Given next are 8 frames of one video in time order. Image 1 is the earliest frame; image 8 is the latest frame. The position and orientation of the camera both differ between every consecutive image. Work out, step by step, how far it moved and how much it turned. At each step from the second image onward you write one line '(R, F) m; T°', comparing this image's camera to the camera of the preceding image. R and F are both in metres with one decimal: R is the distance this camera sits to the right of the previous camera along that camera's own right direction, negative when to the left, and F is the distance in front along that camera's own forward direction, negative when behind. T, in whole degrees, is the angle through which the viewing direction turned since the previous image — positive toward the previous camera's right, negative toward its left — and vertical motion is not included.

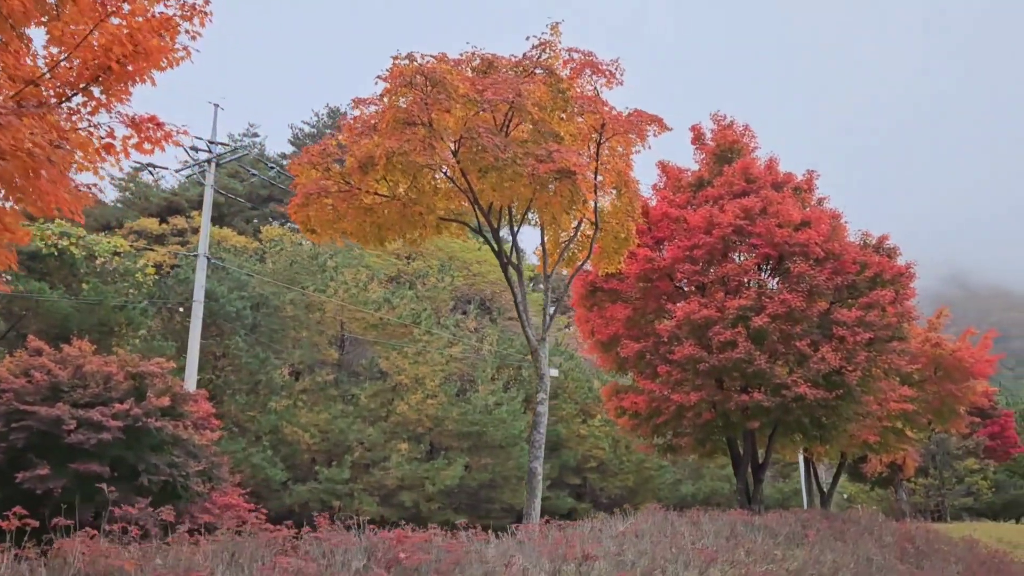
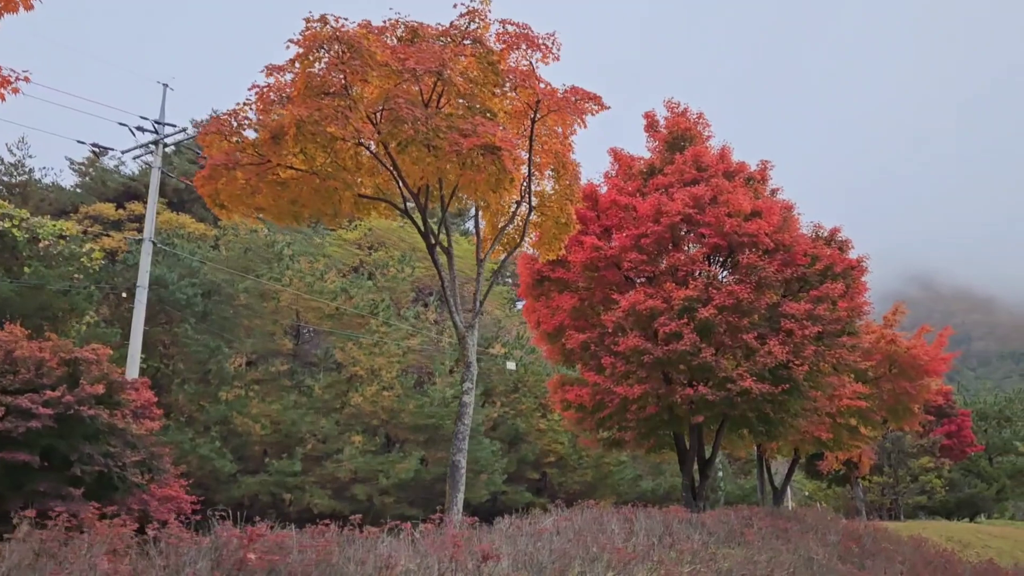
(+0.4, +0.4) m; +2°
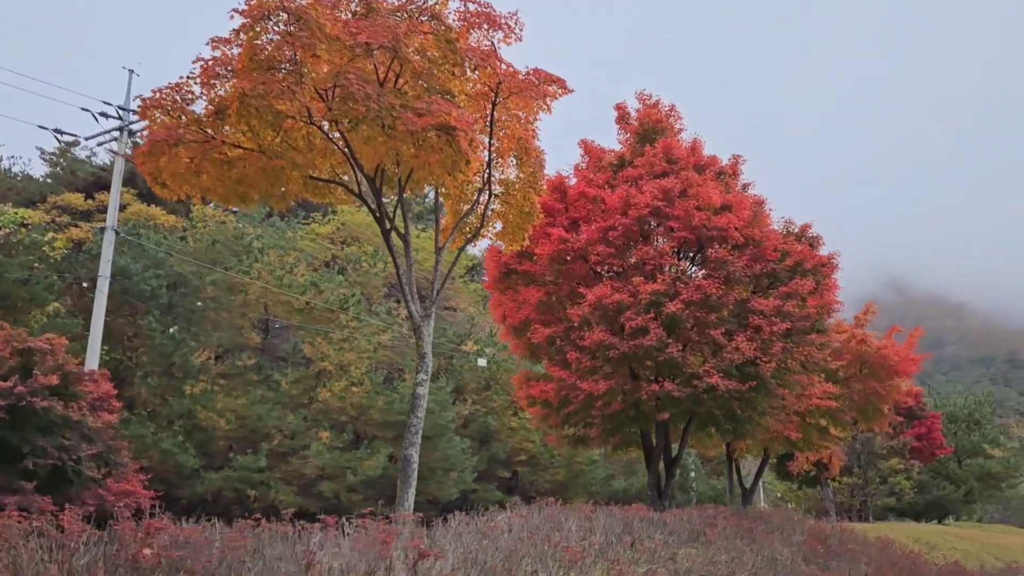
(+0.2, +0.3) m; +1°
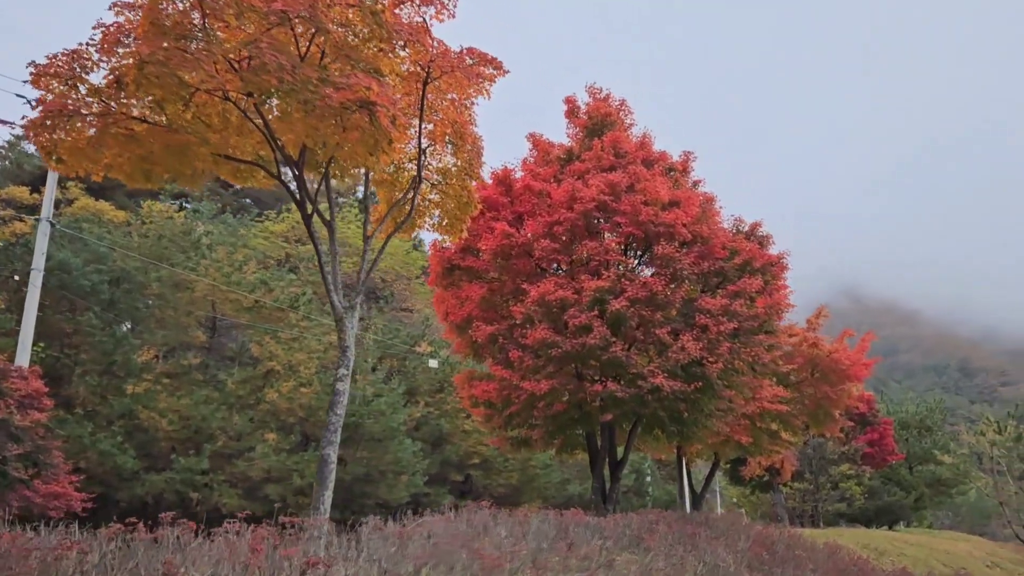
(+0.3, +0.4) m; +2°
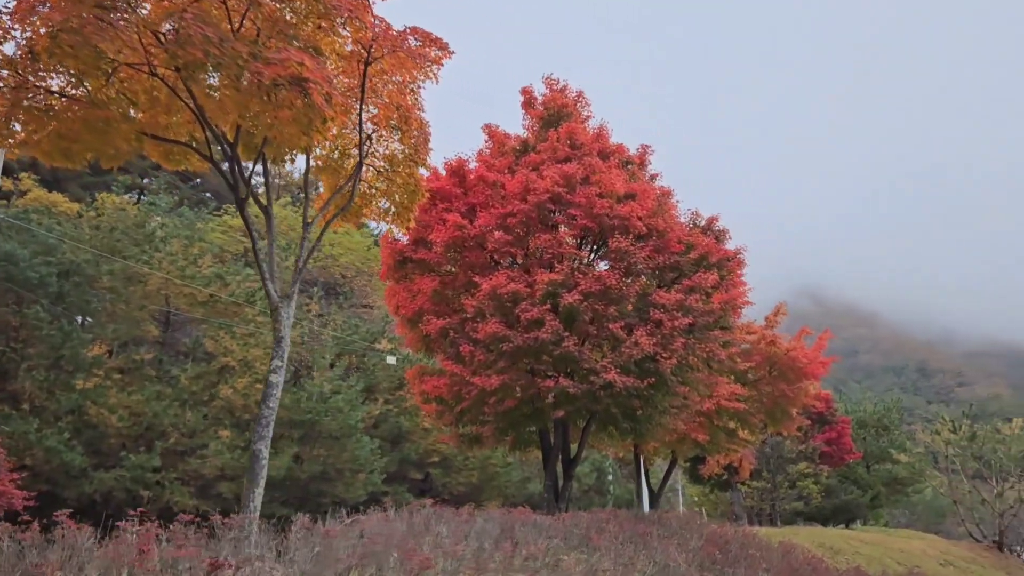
(+0.2, +0.3) m; +2°
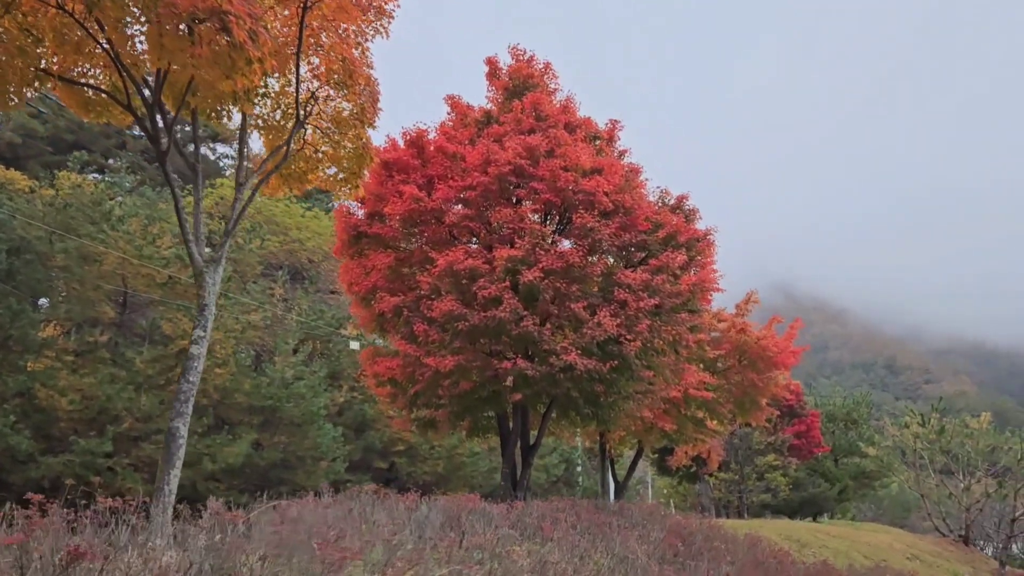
(+0.2, +0.6) m; +2°
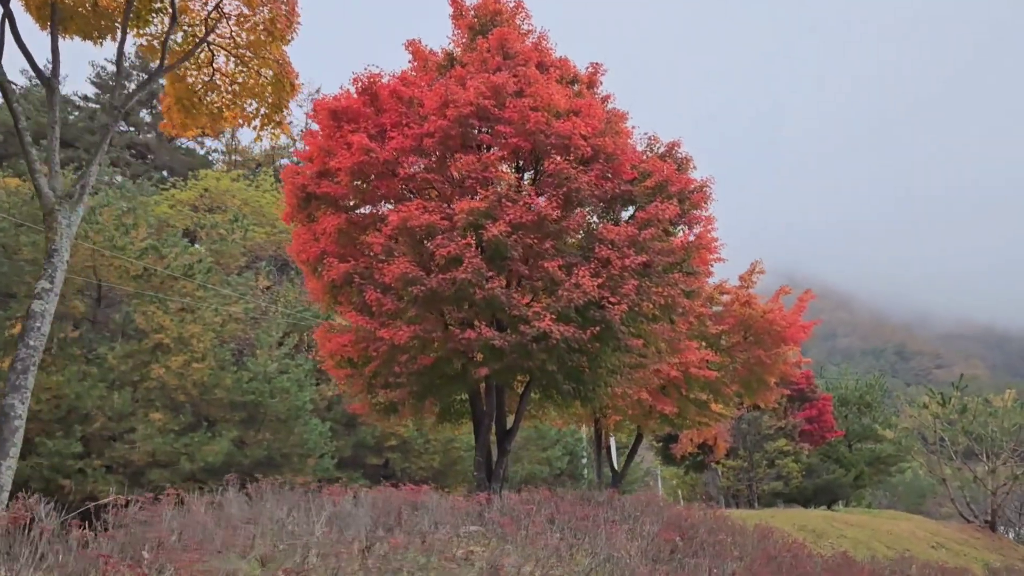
(+0.4, +1.4) m; 0°
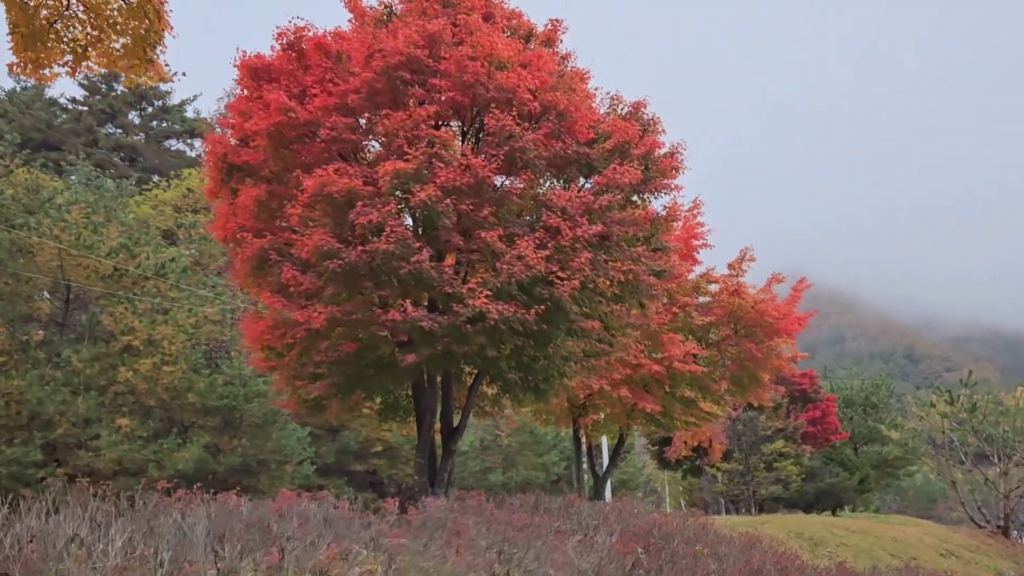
(+0.6, +1.2) m; 0°
